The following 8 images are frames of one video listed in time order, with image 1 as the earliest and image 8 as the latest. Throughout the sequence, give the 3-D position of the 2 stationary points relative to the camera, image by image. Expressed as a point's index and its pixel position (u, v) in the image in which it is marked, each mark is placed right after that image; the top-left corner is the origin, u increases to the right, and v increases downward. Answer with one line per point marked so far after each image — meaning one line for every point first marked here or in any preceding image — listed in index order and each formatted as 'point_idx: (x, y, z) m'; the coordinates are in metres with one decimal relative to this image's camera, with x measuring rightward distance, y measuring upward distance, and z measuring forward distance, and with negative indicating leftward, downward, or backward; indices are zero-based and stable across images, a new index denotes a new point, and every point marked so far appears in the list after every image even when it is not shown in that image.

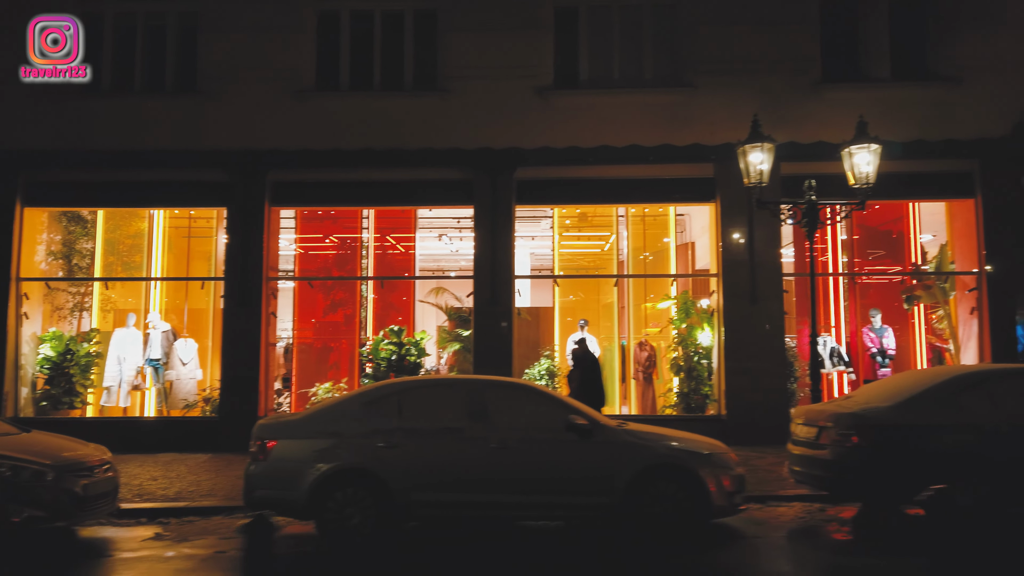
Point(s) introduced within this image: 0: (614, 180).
0: (+1.7, +1.8, +12.2) m
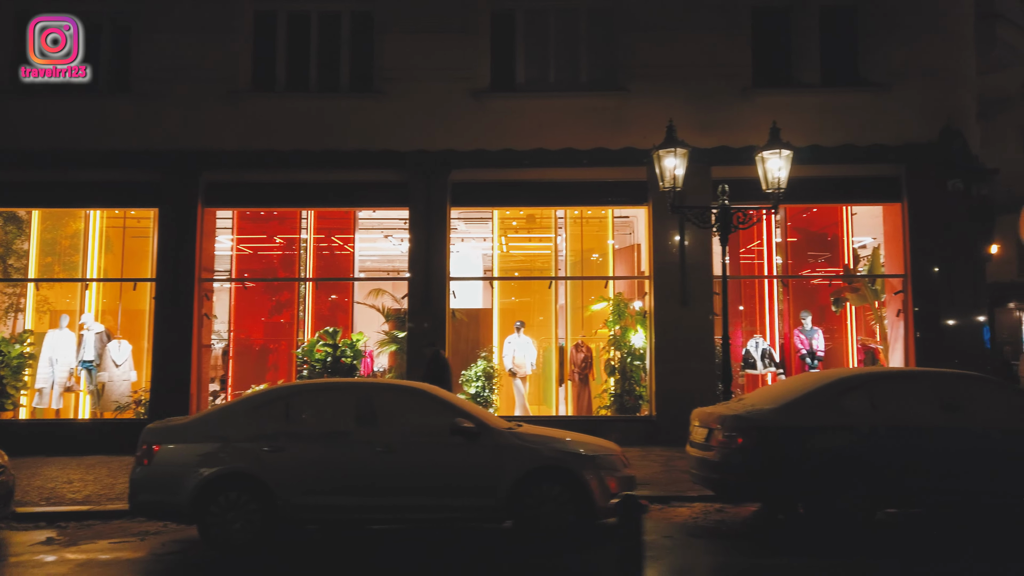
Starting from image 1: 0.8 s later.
0: (+0.7, +1.8, +12.3) m
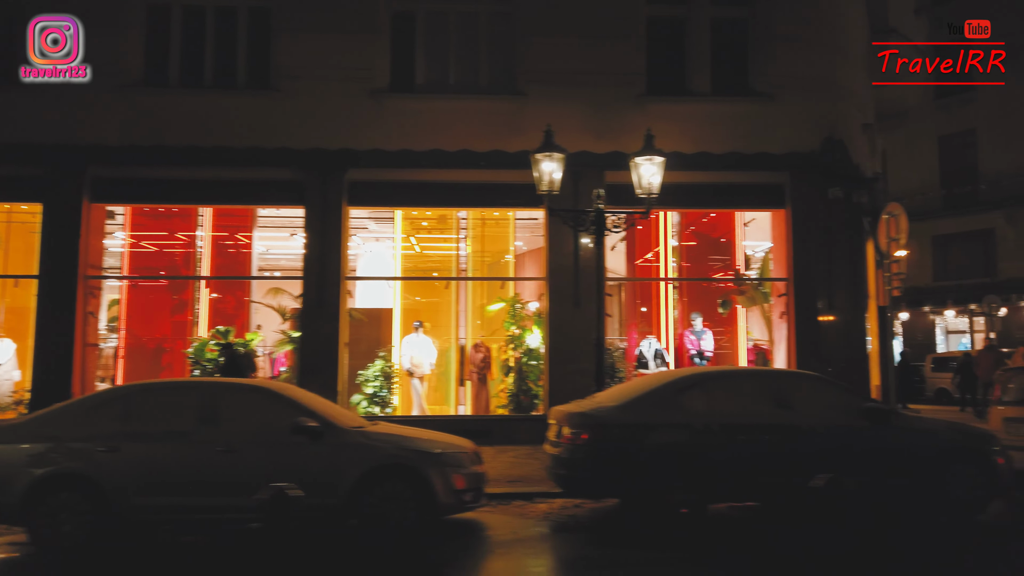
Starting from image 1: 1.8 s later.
0: (-1.0, +1.8, +12.4) m
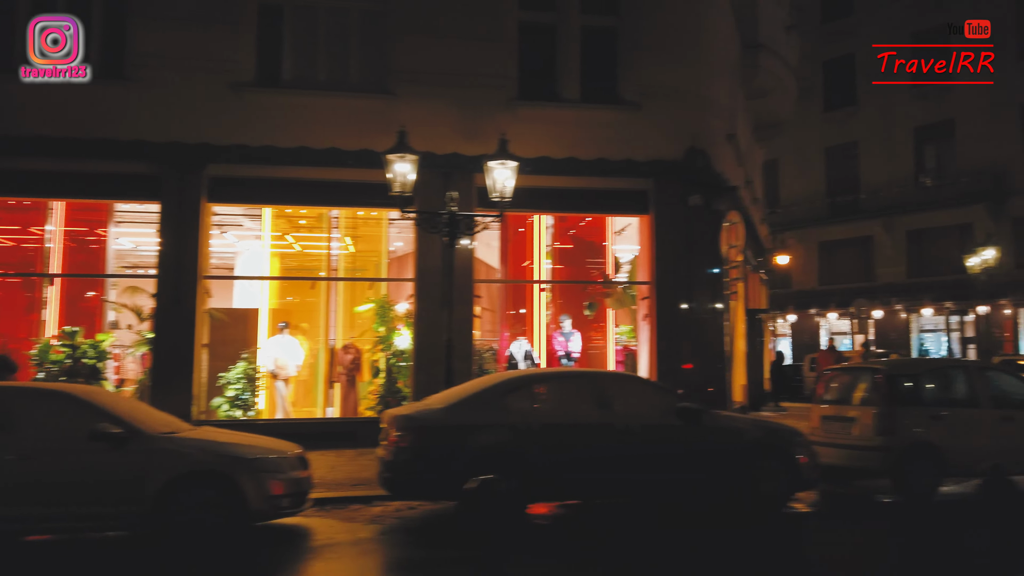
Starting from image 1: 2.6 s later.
0: (-3.2, +1.8, +12.2) m
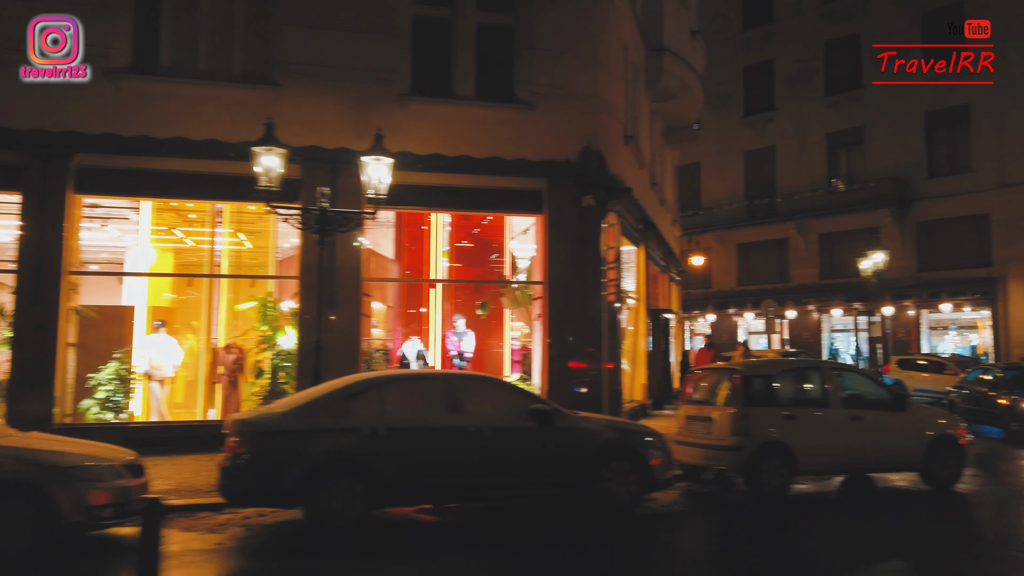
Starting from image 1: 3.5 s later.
0: (-5.0, +1.8, +11.7) m
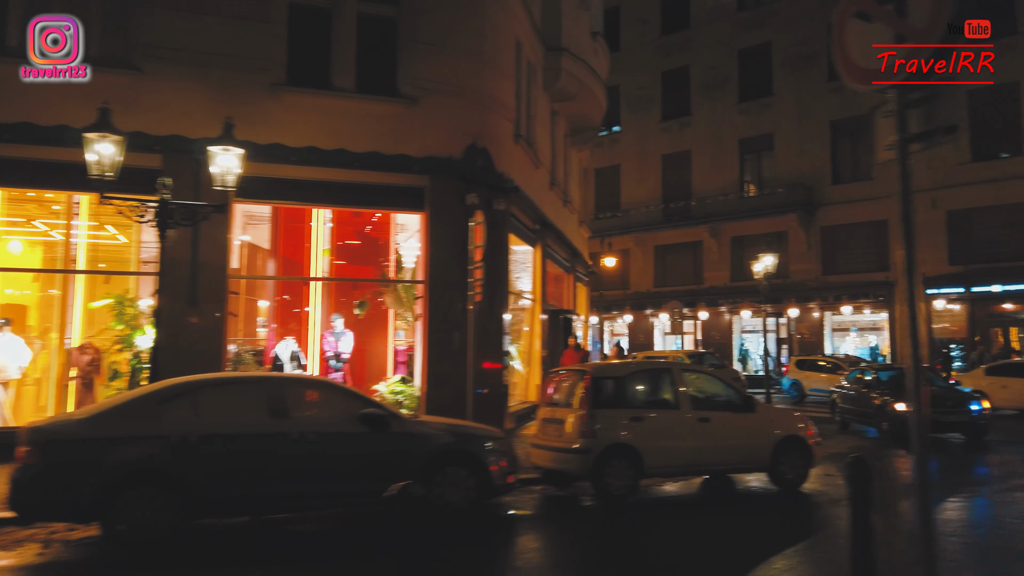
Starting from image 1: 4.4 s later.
0: (-6.9, +1.9, +10.9) m
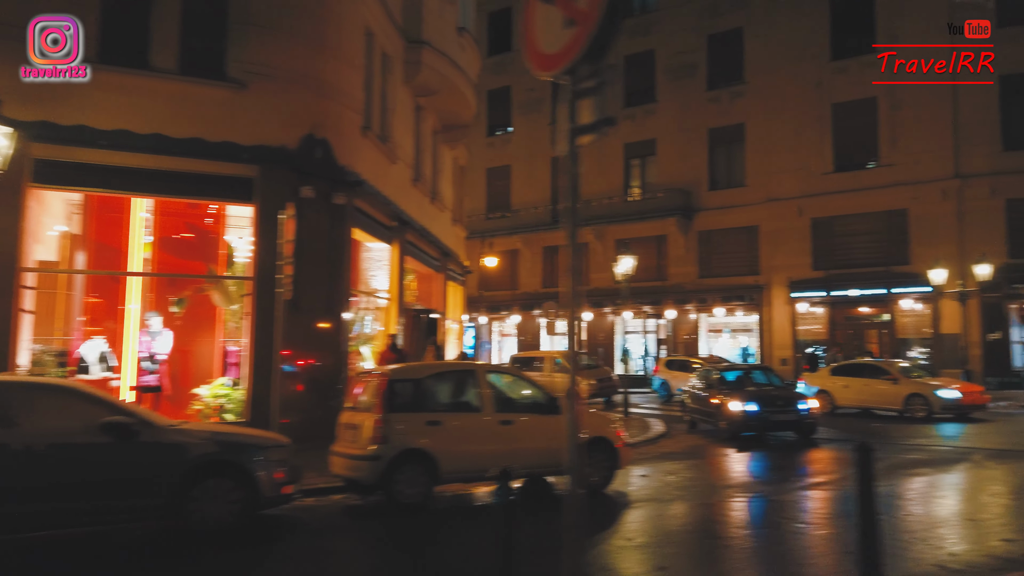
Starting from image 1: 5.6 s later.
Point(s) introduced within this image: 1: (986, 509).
0: (-9.4, +2.0, +9.6) m
1: (+5.2, -2.5, +8.1) m
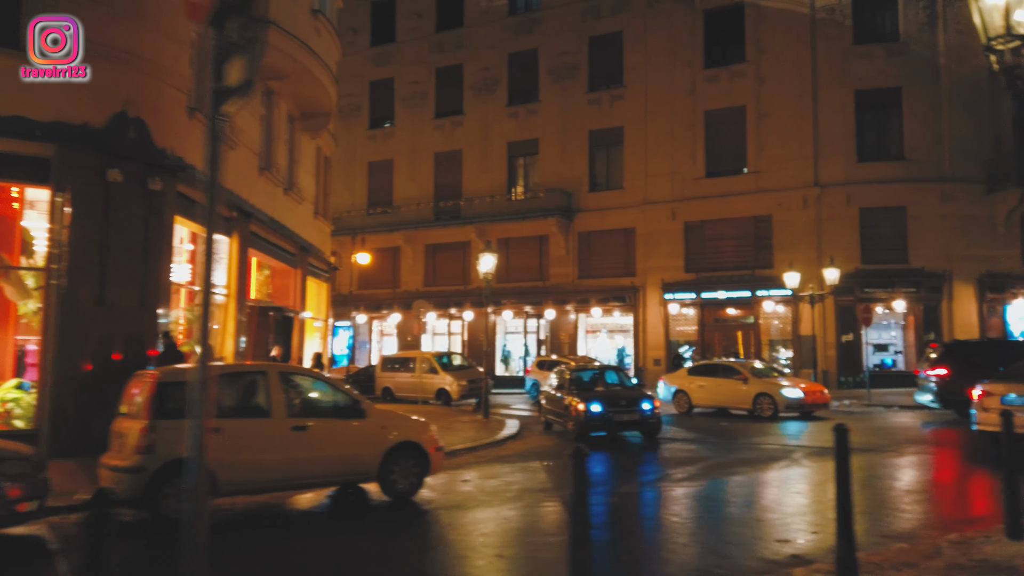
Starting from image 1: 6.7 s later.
0: (-11.5, +2.2, +7.8) m
1: (+3.0, -2.5, +8.2) m
